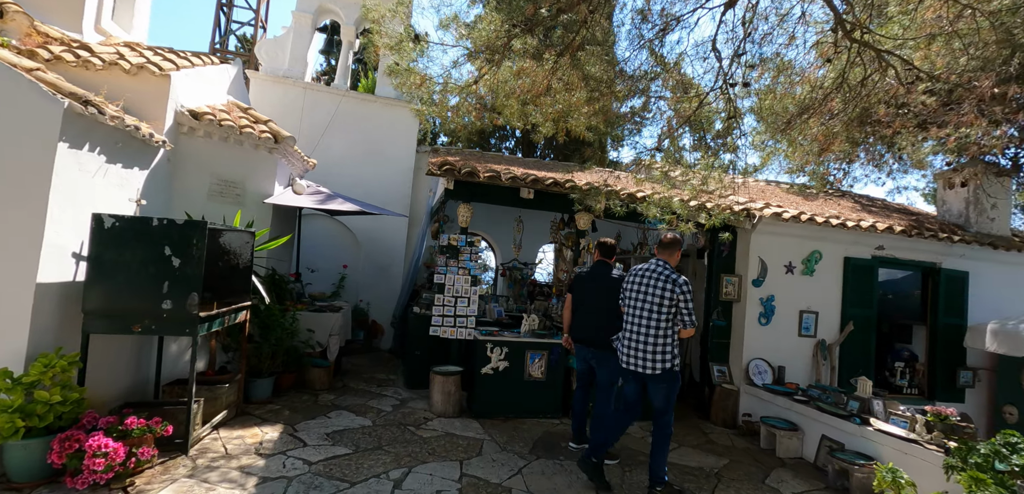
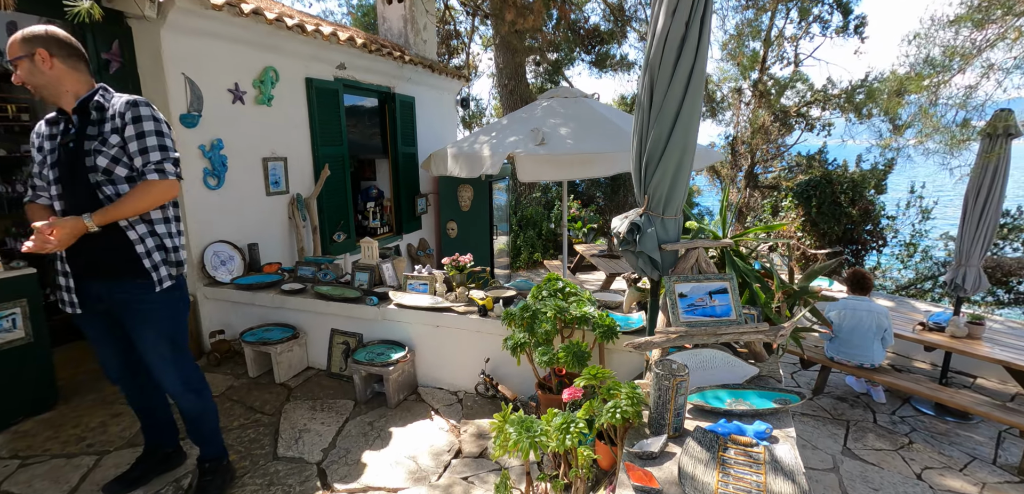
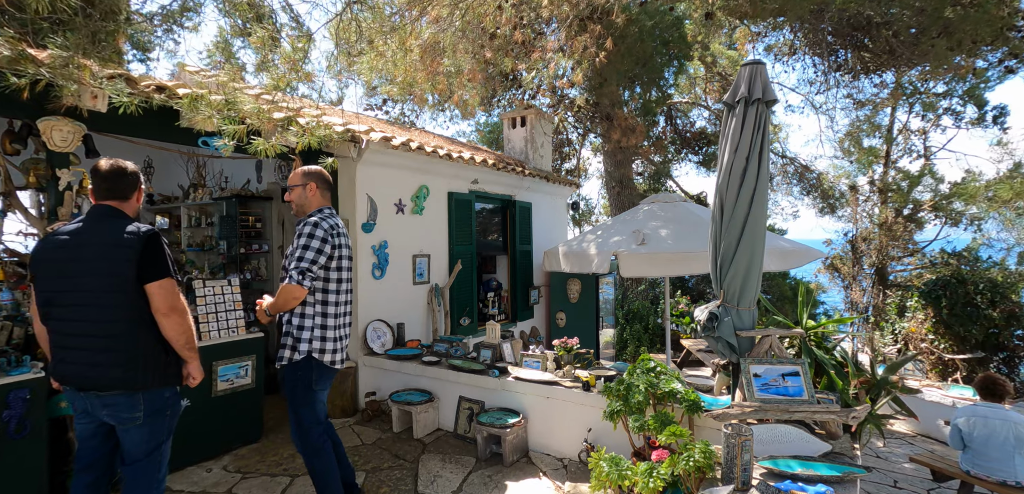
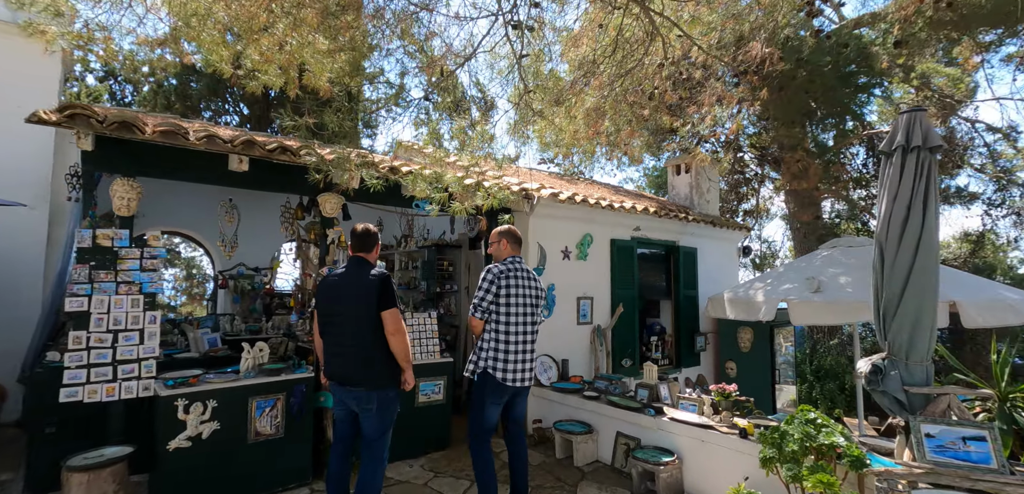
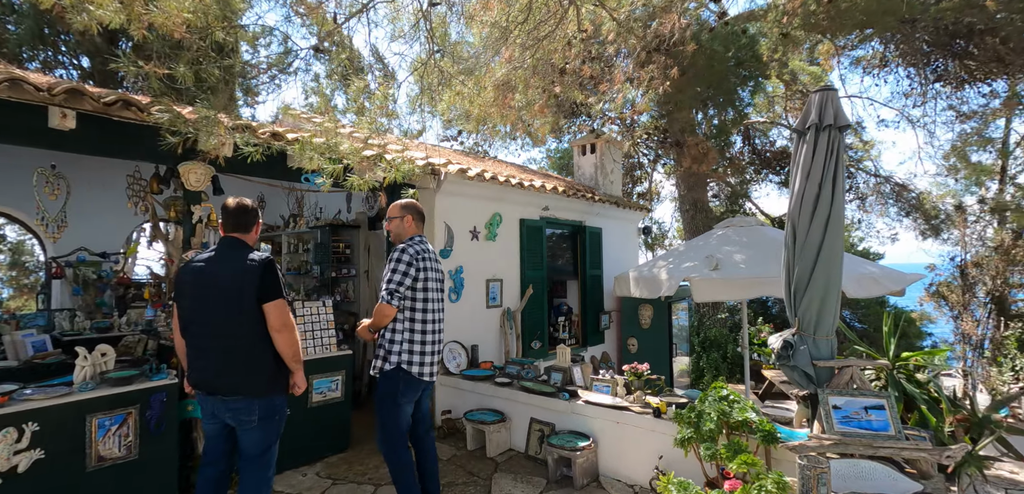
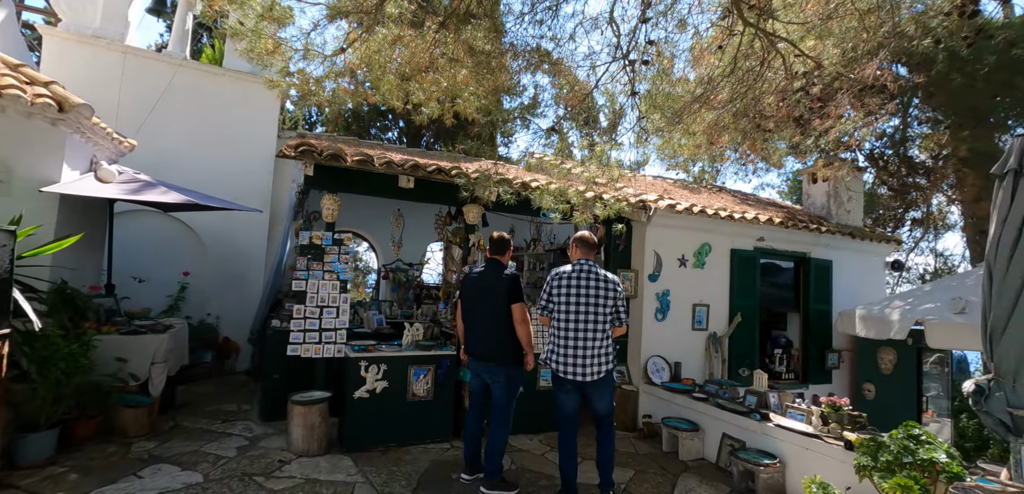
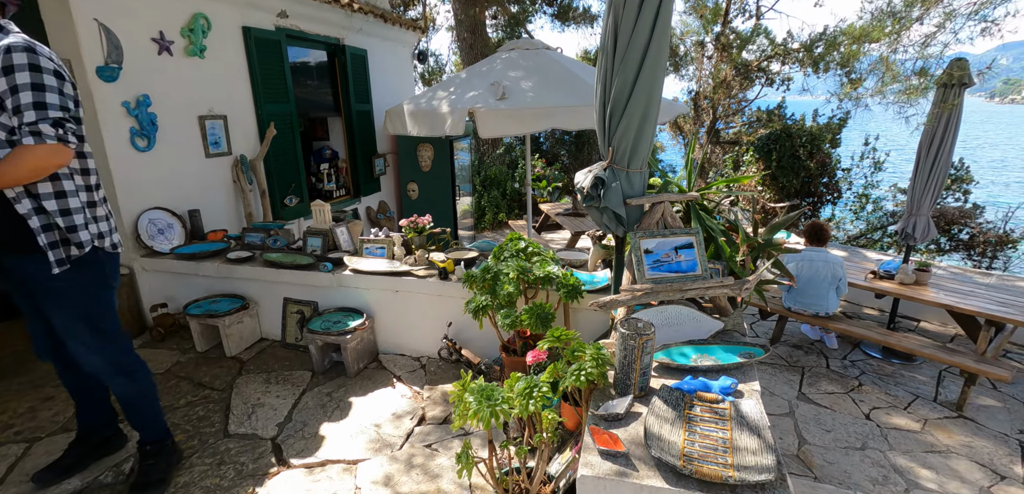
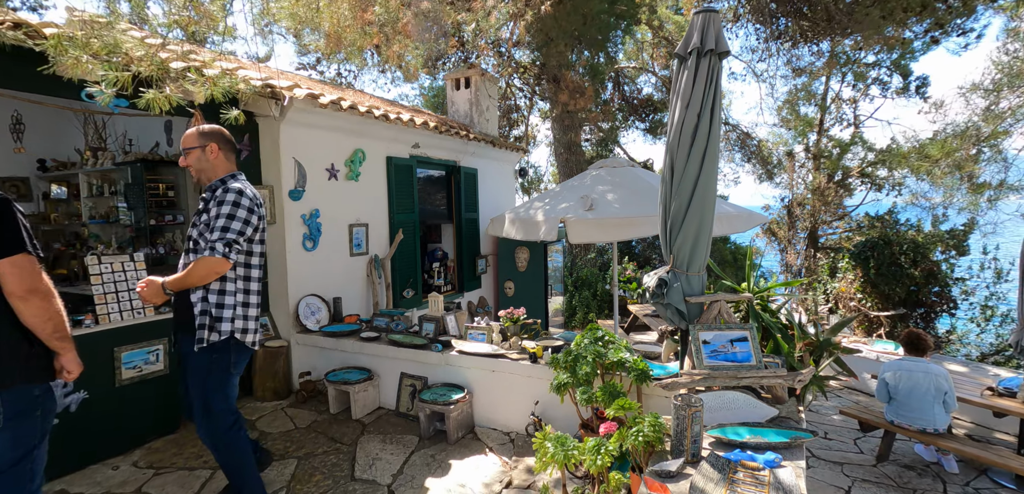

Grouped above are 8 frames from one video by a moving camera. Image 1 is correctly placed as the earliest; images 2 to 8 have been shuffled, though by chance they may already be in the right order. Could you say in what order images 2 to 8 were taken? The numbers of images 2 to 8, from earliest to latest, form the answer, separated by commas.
6, 4, 5, 3, 8, 2, 7
